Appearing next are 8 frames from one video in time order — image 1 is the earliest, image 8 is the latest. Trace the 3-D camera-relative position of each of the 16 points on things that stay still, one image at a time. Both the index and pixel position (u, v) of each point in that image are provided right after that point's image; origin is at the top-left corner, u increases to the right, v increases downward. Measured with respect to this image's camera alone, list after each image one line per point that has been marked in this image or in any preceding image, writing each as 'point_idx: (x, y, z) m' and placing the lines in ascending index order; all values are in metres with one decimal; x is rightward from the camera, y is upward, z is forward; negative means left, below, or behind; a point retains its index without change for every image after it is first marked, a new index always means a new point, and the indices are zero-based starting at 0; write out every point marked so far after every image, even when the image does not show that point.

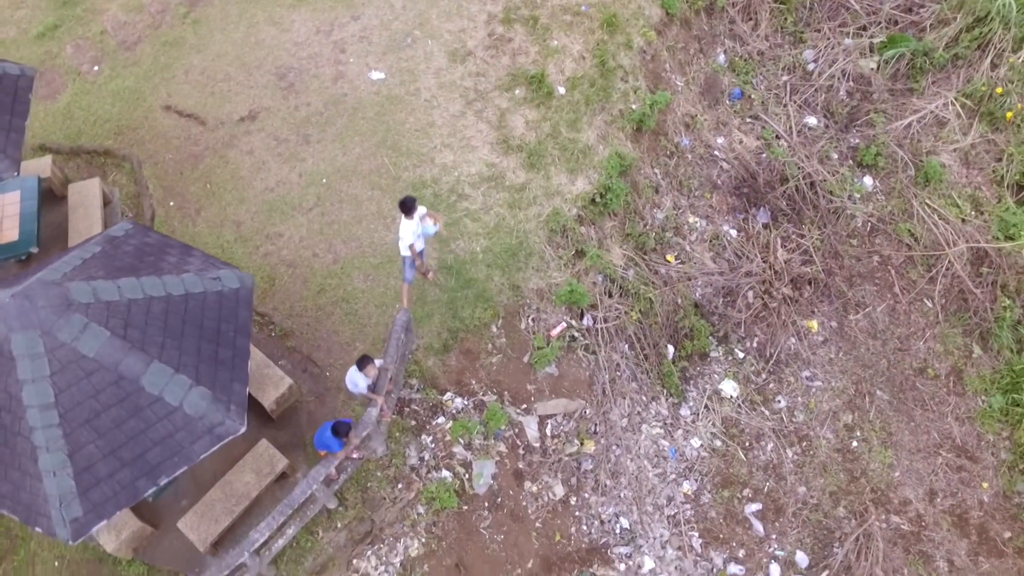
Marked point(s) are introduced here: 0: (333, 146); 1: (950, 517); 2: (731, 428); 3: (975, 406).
0: (-1.6, +1.4, +7.2) m
1: (+4.1, -2.2, +7.0) m
2: (+2.2, -1.3, +7.5) m
3: (+4.6, -1.2, +7.4) m
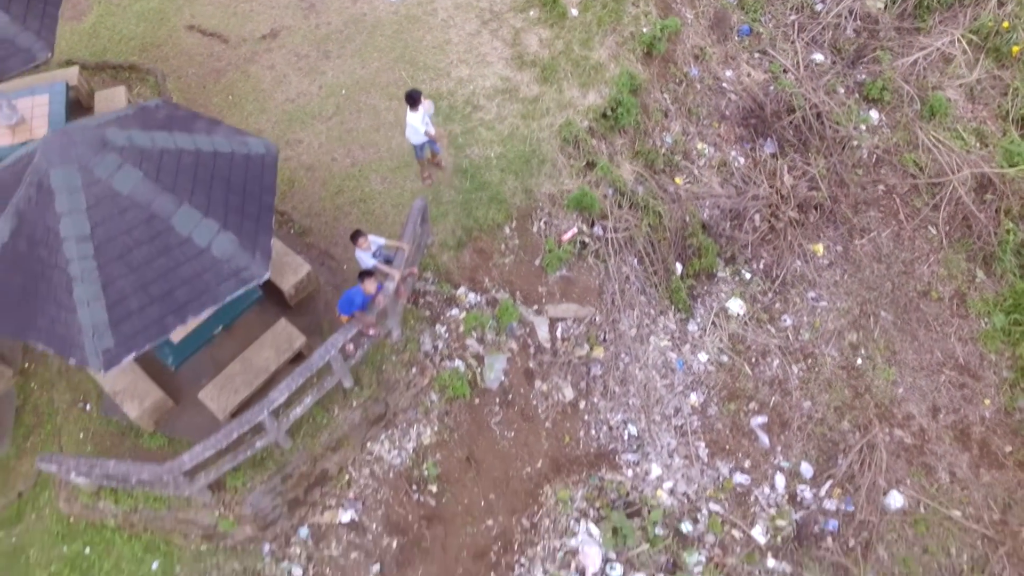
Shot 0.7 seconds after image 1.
0: (-1.5, +2.3, +7.4) m
1: (+4.2, -1.4, +7.2) m
2: (+2.3, -0.5, +7.6) m
3: (+4.7, -0.4, +7.5) m
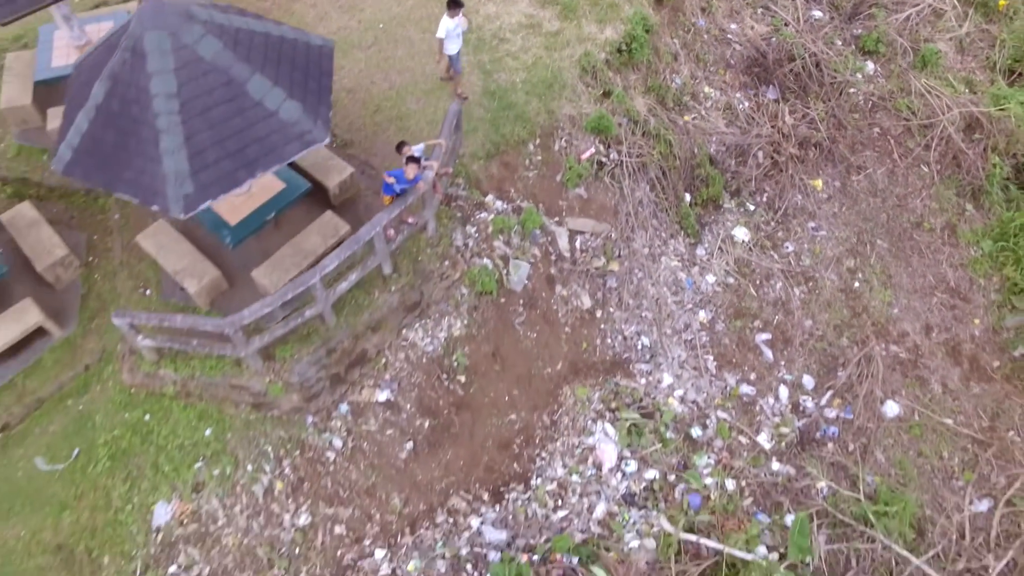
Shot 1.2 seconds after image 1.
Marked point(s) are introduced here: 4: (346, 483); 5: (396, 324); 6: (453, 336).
0: (-1.3, +3.1, +8.0) m
1: (+4.4, -0.6, +7.6) m
2: (+2.5, +0.3, +8.2) m
3: (+4.9, +0.4, +8.1) m
4: (-1.4, -1.5, +6.3) m
5: (-1.0, -0.2, +6.7) m
6: (-0.5, -0.3, +6.9) m
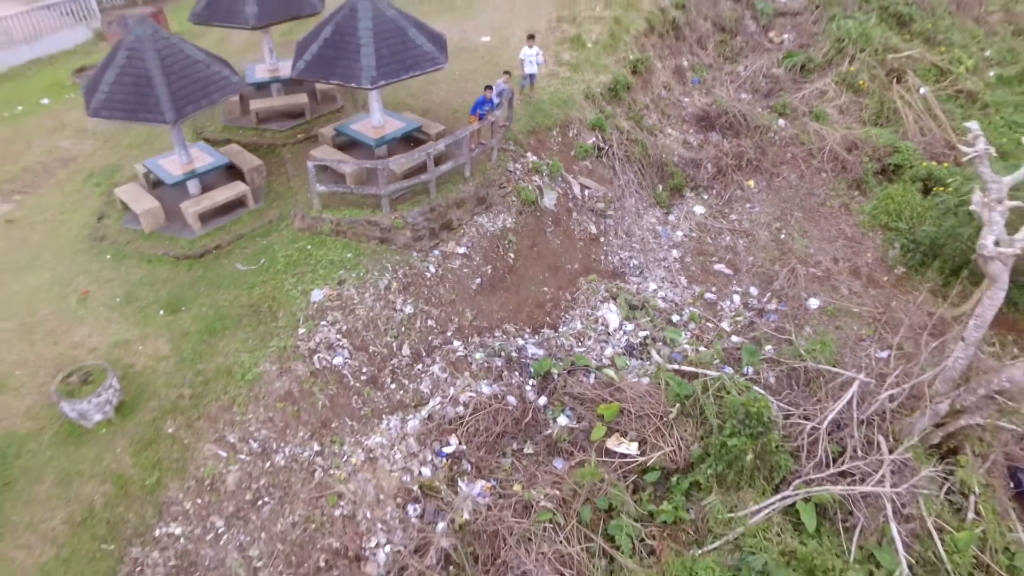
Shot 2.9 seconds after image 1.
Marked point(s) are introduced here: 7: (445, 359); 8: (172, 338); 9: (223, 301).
0: (-0.8, +3.7, +12.4) m
1: (+4.8, +0.3, +10.9) m
2: (+2.9, +0.9, +11.6) m
3: (+5.3, +1.0, +11.6) m
4: (-0.9, 0.0, +9.3) m
5: (-0.5, +1.0, +10.1) m
6: (-0.1, +0.8, +10.2) m
7: (-0.8, -0.8, +8.9) m
8: (-3.6, -0.5, +8.2) m
9: (-3.3, -0.2, +8.5) m
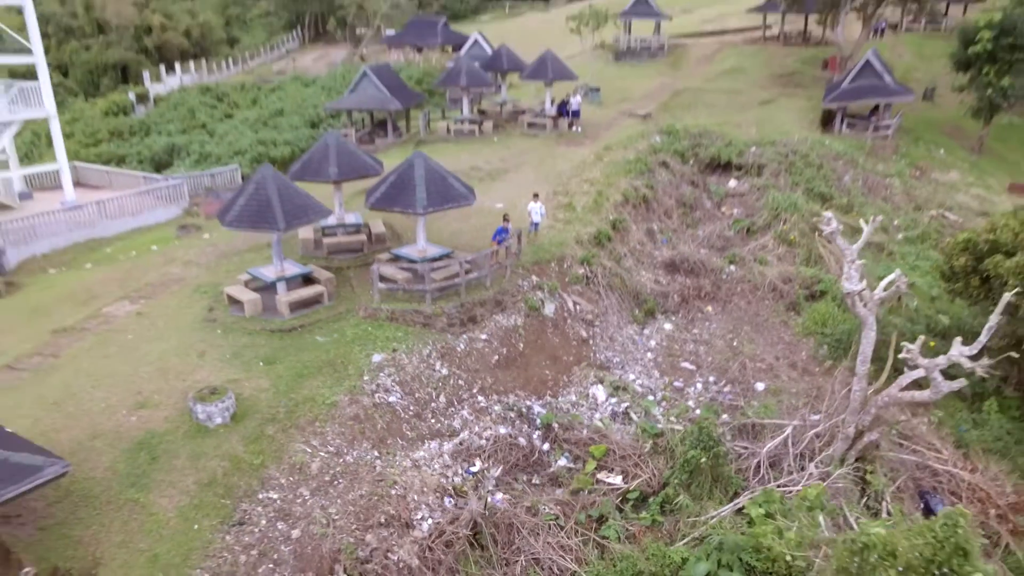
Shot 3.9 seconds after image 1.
0: (-0.6, +1.5, +16.2) m
1: (+5.0, -1.4, +13.7) m
2: (+3.1, -1.0, +14.6) m
3: (+5.5, -0.8, +14.6) m
4: (-0.8, -1.2, +12.1) m
5: (-0.4, -0.4, +13.2) m
6: (+0.1, -0.6, +13.3) m
7: (-0.6, -1.8, +11.5) m
8: (-3.5, -1.3, +10.9) m
9: (-3.1, -1.1, +11.4) m
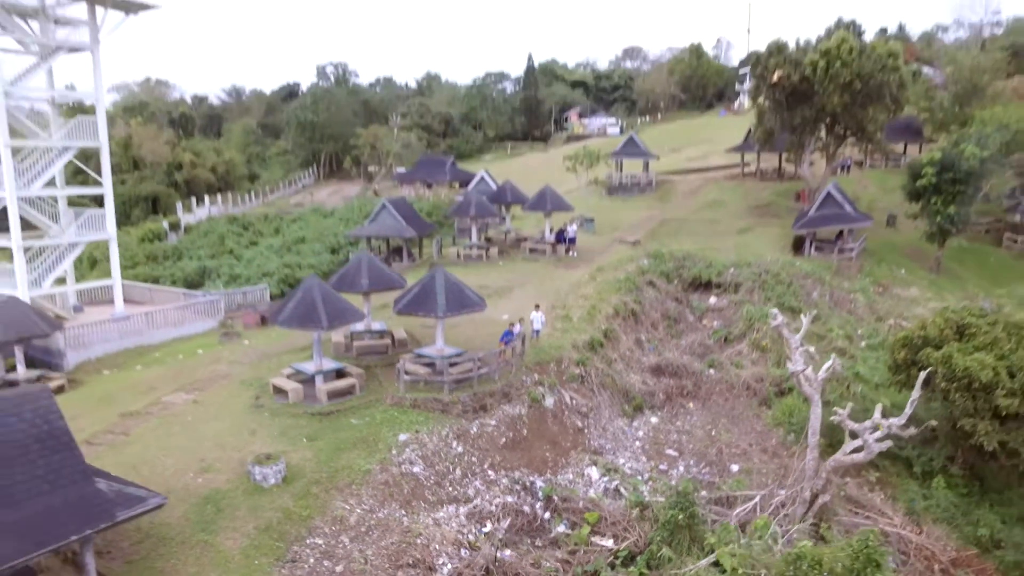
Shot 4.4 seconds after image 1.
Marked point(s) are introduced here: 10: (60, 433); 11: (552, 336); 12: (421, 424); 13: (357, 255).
0: (-0.5, -0.9, +18.5) m
1: (+5.1, -3.3, +15.6) m
2: (+3.2, -3.1, +16.6) m
3: (+5.6, -3.0, +16.6) m
4: (-0.7, -2.8, +14.0) m
5: (-0.3, -2.3, +15.2) m
6: (+0.2, -2.5, +15.3) m
7: (-0.5, -3.4, +13.3) m
8: (-3.4, -2.8, +12.8) m
9: (-3.0, -2.6, +13.3) m
10: (-5.6, -1.8, +9.4) m
11: (+0.9, -1.1, +18.5) m
12: (-1.7, -2.5, +14.1) m
13: (-3.5, +0.7, +17.3) m
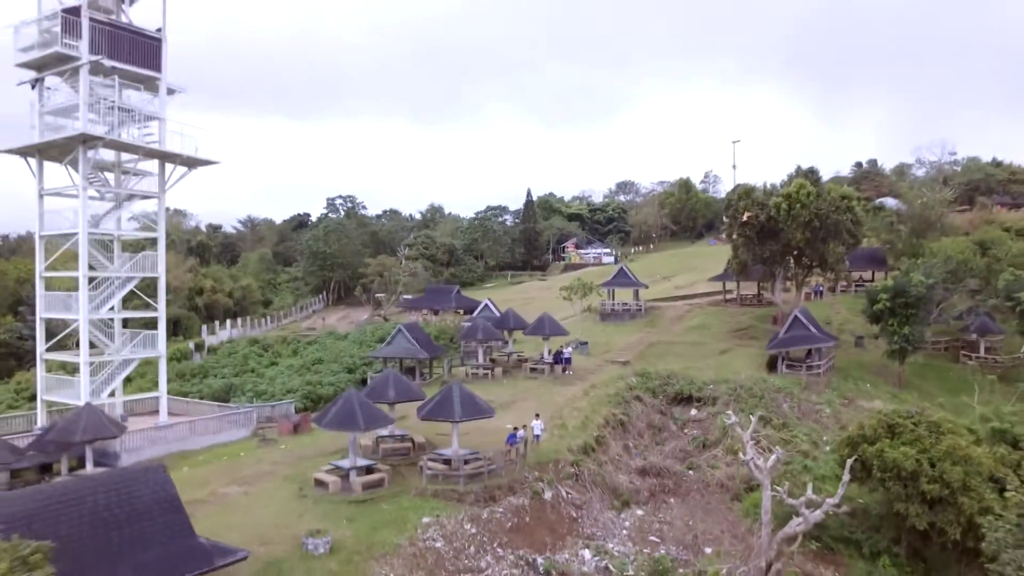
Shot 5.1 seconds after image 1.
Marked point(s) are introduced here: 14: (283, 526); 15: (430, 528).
0: (-0.4, -4.1, +21.4) m
1: (+5.2, -5.9, +18.1) m
2: (+3.3, -5.8, +19.1) m
3: (+5.7, -5.7, +19.1) m
4: (-0.6, -5.2, +16.6) m
5: (-0.2, -4.8, +17.9) m
6: (+0.3, -5.0, +17.9) m
7: (-0.4, -5.6, +15.8) m
8: (-3.3, -4.9, +15.4) m
9: (-2.9, -4.8, +15.9) m
10: (-5.5, -3.4, +12.2) m
11: (+1.0, -4.2, +21.3) m
12: (-1.6, -4.9, +16.7) m
13: (-3.4, -2.2, +20.4) m
14: (-4.7, -4.9, +15.6) m
15: (-1.7, -5.0, +15.9) m
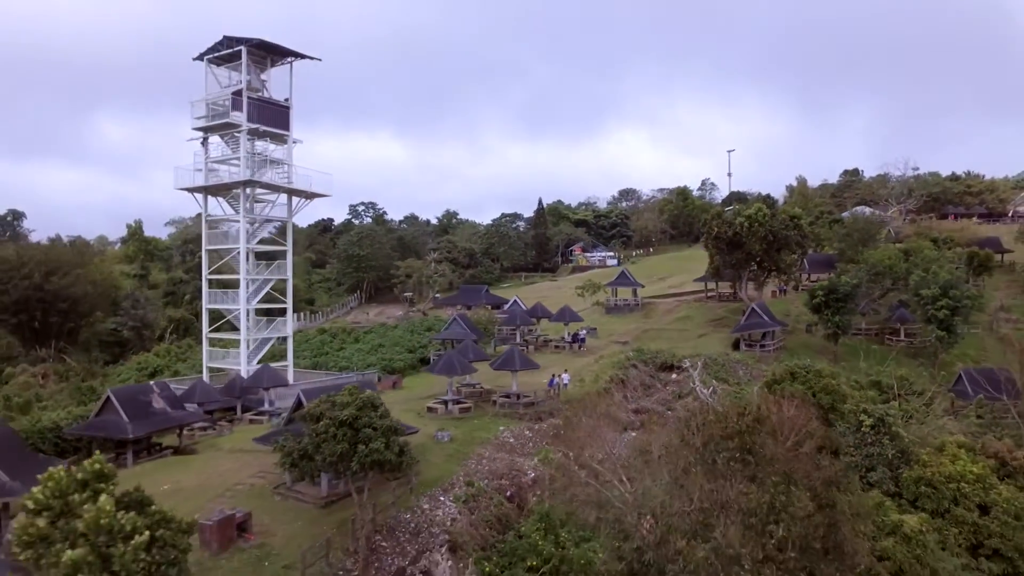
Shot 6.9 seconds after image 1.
0: (+1.1, -4.0, +31.5) m
1: (+6.7, -5.8, +28.2) m
2: (+4.8, -5.8, +29.2) m
3: (+7.2, -5.7, +29.2) m
4: (+0.9, -5.1, +26.7) m
5: (+1.3, -4.7, +28.1) m
6: (+1.8, -5.0, +28.0) m
7: (+1.0, -5.5, +26.0) m
8: (-1.8, -4.8, +25.6) m
9: (-1.4, -4.8, +26.1) m
10: (-4.0, -3.3, +22.4) m
11: (+2.5, -4.1, +31.4) m
12: (-0.1, -4.8, +26.9) m
13: (-1.9, -2.1, +30.6) m
14: (-3.2, -4.8, +25.7) m
15: (-0.3, -5.0, +26.0) m
